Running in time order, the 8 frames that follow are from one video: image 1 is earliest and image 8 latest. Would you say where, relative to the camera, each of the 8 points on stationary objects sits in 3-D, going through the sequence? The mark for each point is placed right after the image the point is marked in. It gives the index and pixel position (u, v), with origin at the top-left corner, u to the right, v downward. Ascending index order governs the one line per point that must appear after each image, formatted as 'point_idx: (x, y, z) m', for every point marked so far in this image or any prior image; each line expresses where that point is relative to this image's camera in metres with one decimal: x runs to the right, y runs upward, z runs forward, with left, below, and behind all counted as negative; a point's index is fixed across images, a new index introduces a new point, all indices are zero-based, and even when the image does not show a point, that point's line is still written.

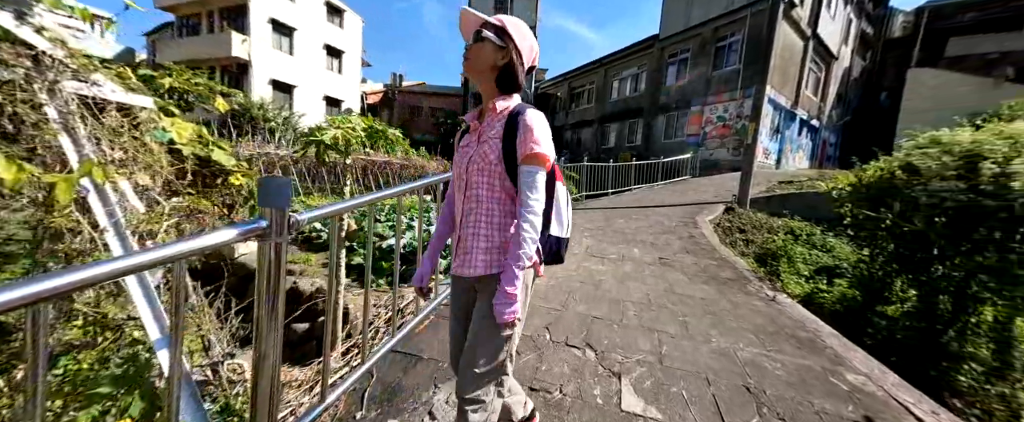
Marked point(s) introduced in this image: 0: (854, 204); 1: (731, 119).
0: (+3.9, +0.1, +3.8) m
1: (+8.8, +3.6, +13.0) m
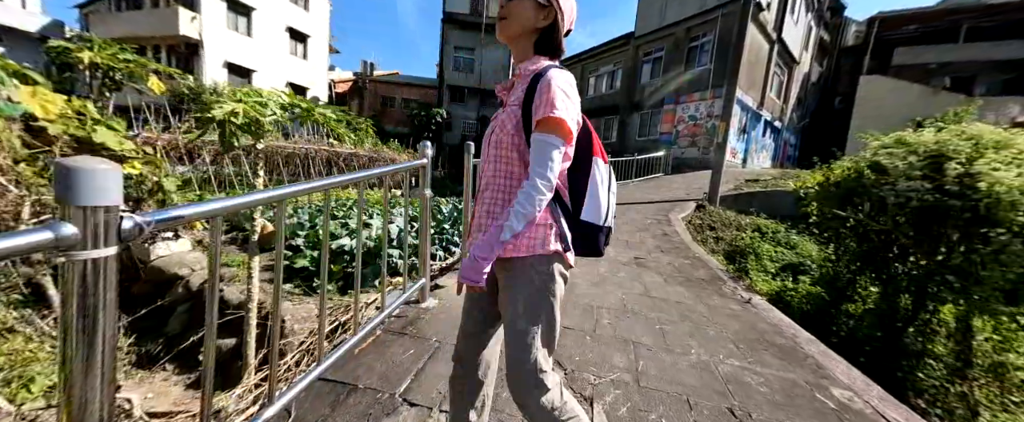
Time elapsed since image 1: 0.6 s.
0: (+3.6, +0.1, +3.8) m
1: (+7.8, +3.7, +13.3) m
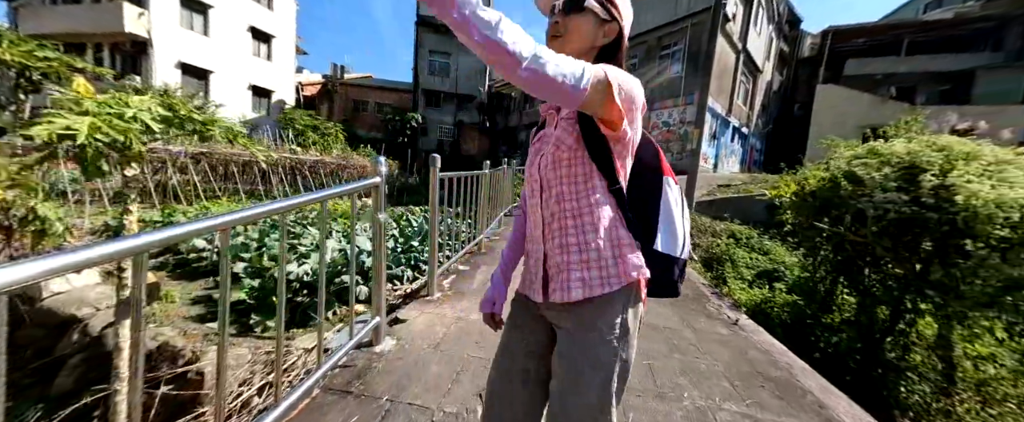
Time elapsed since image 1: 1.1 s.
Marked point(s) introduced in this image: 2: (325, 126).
0: (+3.3, 0.0, +3.8) m
1: (+6.8, +3.5, +13.6) m
2: (-8.2, +3.8, +14.6) m
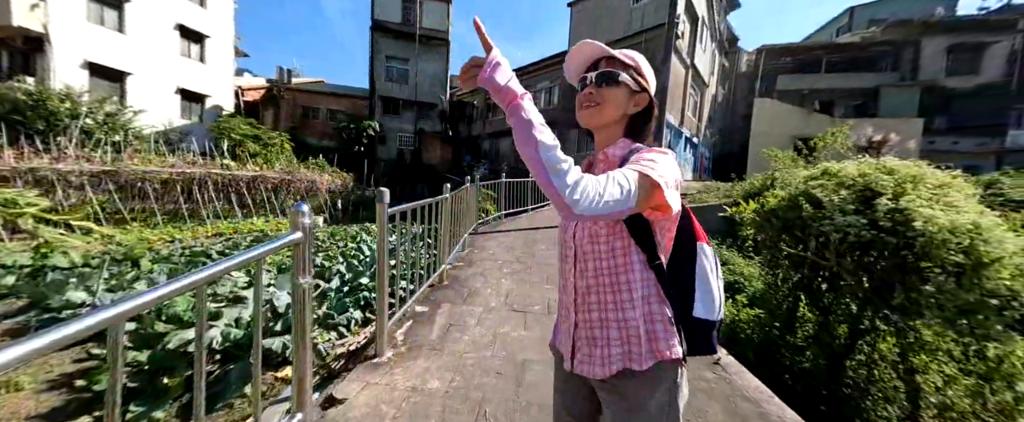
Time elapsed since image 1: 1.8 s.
0: (+2.9, -0.2, +3.8) m
1: (+5.2, +3.2, +14.0) m
2: (-9.9, +3.1, +13.4) m
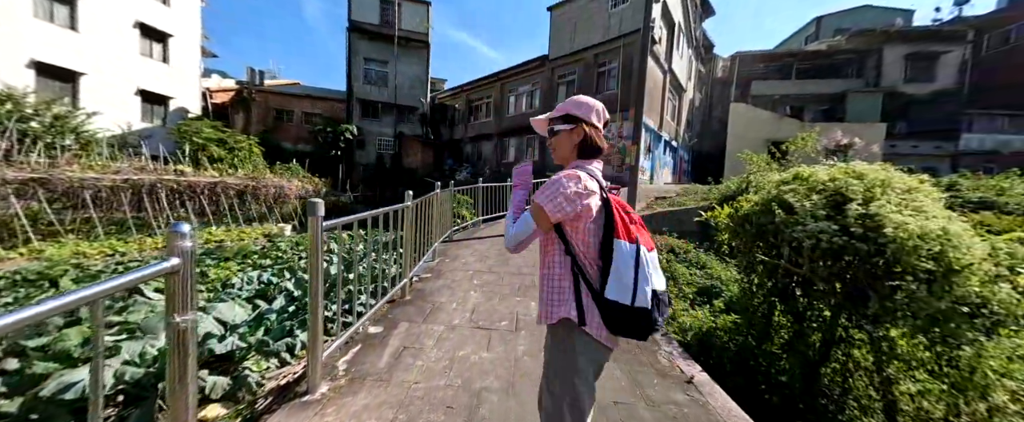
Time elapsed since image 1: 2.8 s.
0: (+2.5, -0.3, +3.8) m
1: (+4.3, +3.0, +14.1) m
2: (-10.7, +2.8, +12.7) m
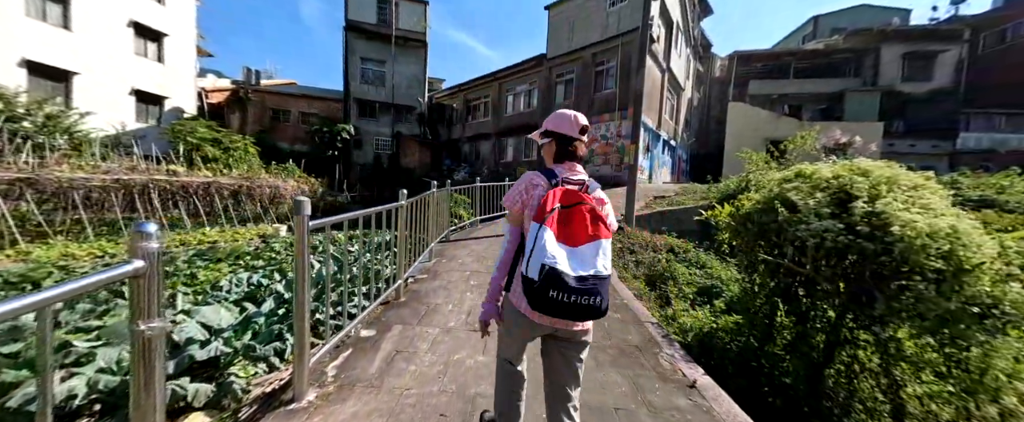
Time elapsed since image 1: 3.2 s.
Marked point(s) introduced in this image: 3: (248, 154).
0: (+2.5, -0.3, +3.7) m
1: (+4.3, +3.1, +14.1) m
2: (-10.7, +2.8, +12.6) m
3: (-10.4, +2.3, +13.1) m
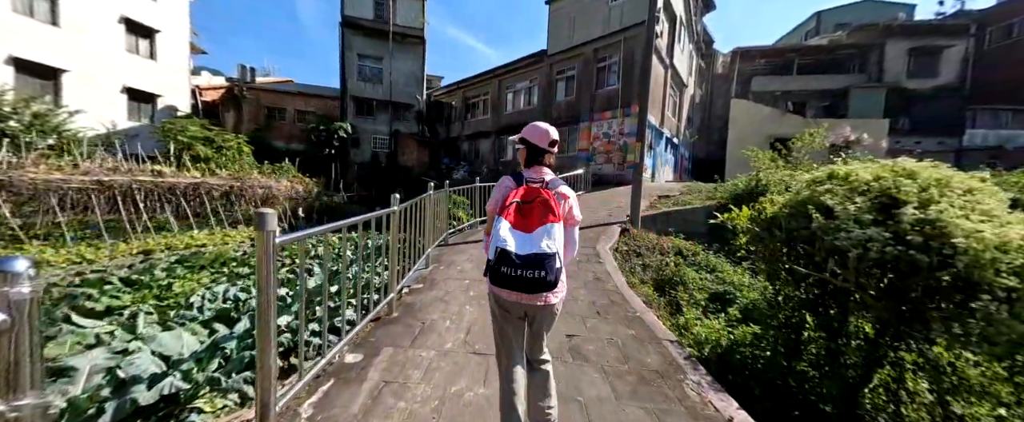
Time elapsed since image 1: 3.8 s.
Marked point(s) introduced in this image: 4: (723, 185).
0: (+2.5, -0.3, +3.4) m
1: (+4.3, +3.1, +13.7) m
2: (-10.7, +2.7, +12.3) m
3: (-10.4, +2.3, +12.8) m
4: (+5.8, +0.7, +9.1) m
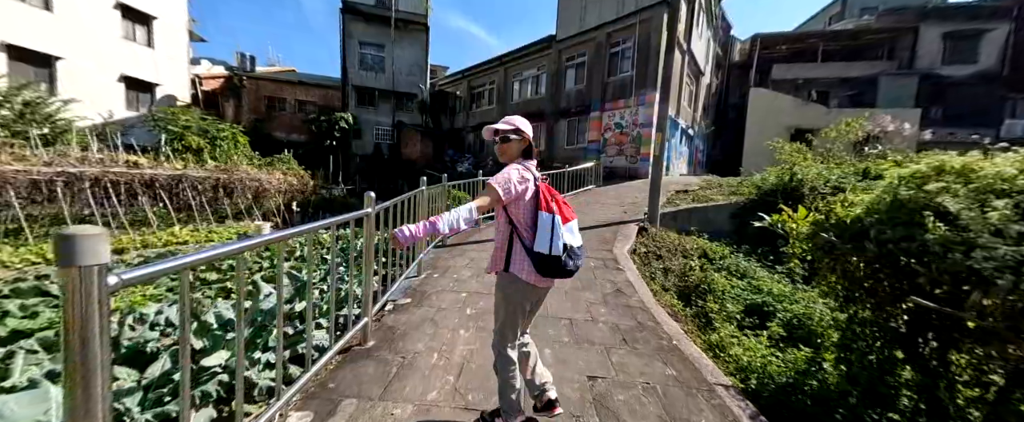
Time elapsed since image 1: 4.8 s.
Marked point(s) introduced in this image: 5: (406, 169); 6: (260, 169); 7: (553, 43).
0: (+2.6, -0.3, +2.7) m
1: (+4.5, +3.3, +13.0) m
2: (-10.5, +3.0, +11.8) m
3: (-10.2, +2.5, +12.3) m
4: (+6.0, +0.8, +8.4) m
5: (-6.0, +2.4, +18.9) m
6: (-8.0, +1.4, +10.8) m
7: (+1.9, +7.8, +15.4) m
